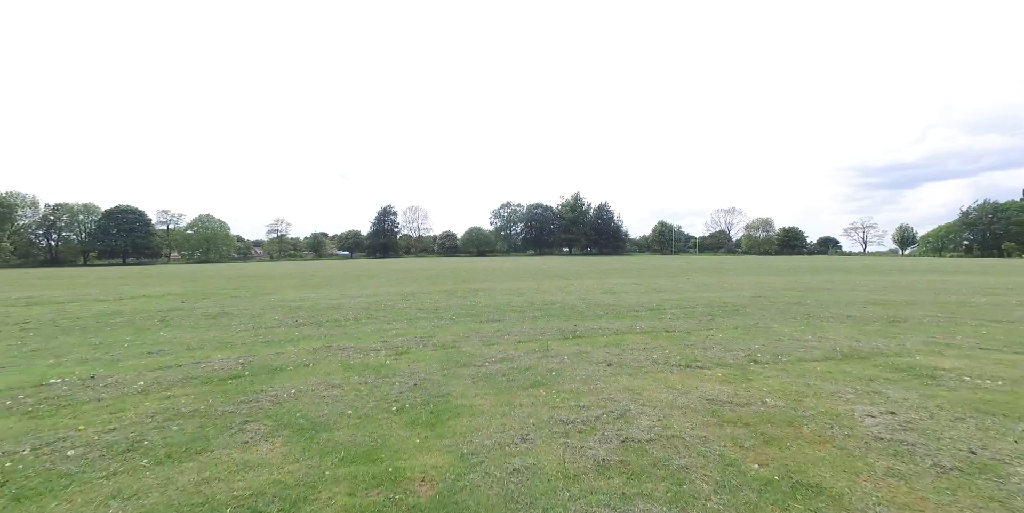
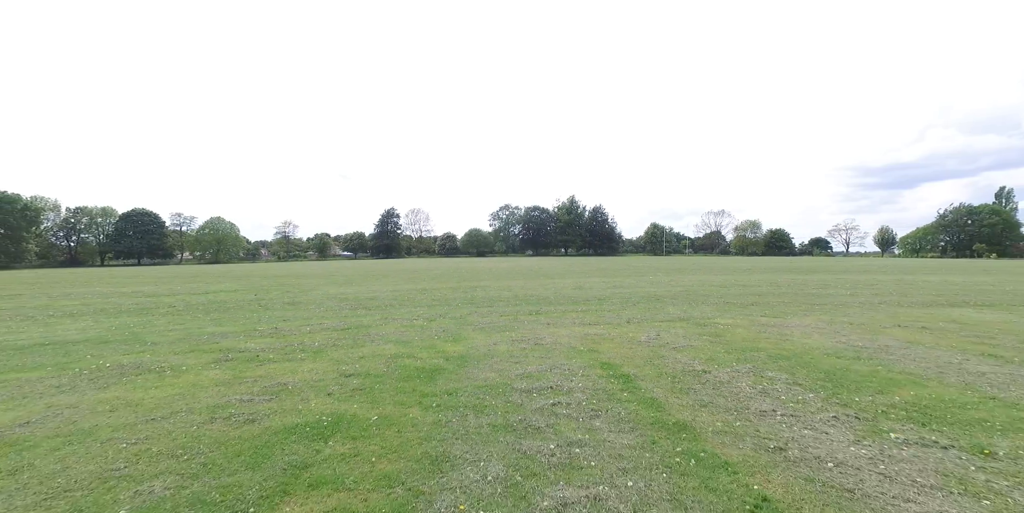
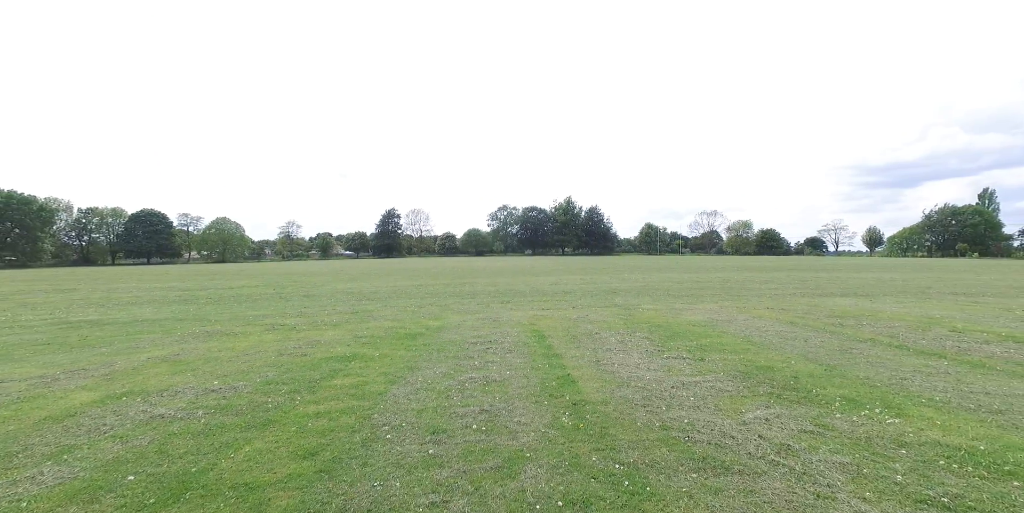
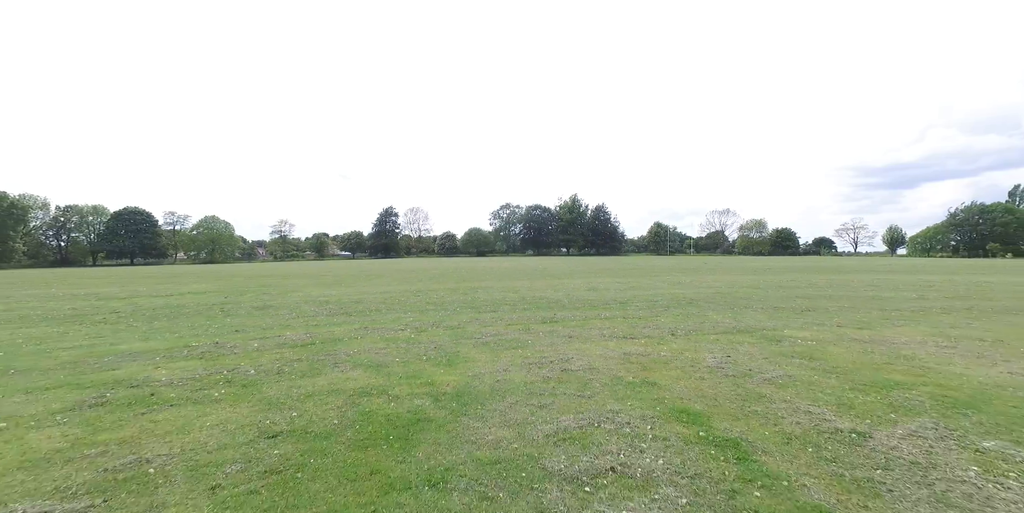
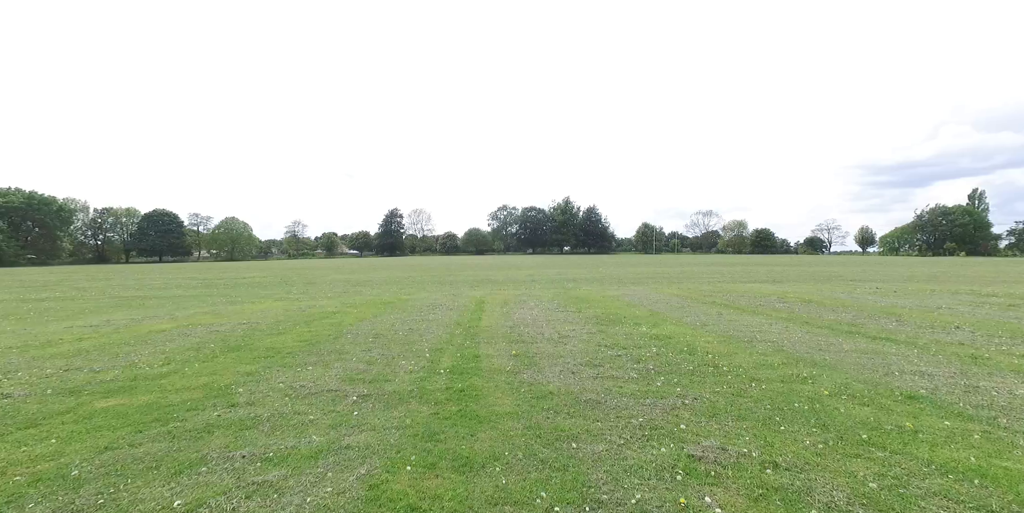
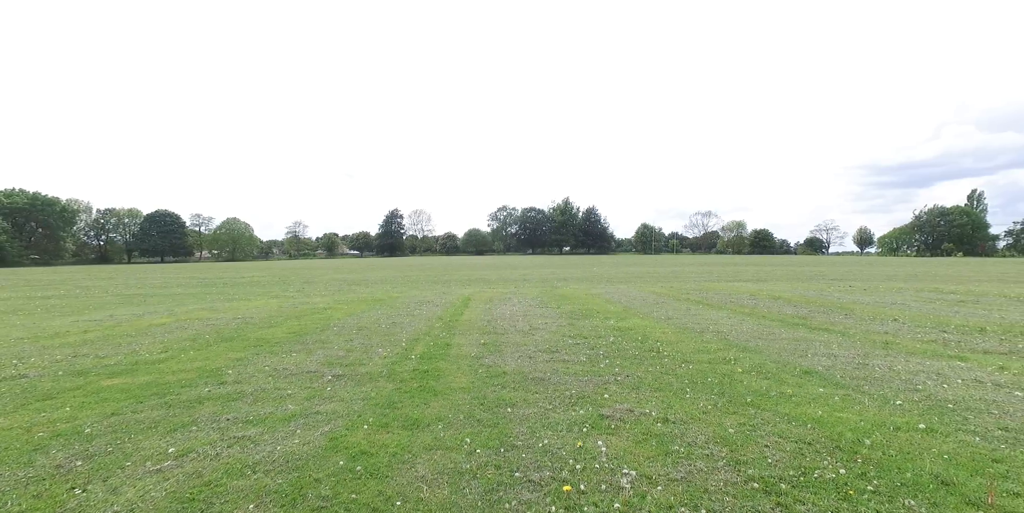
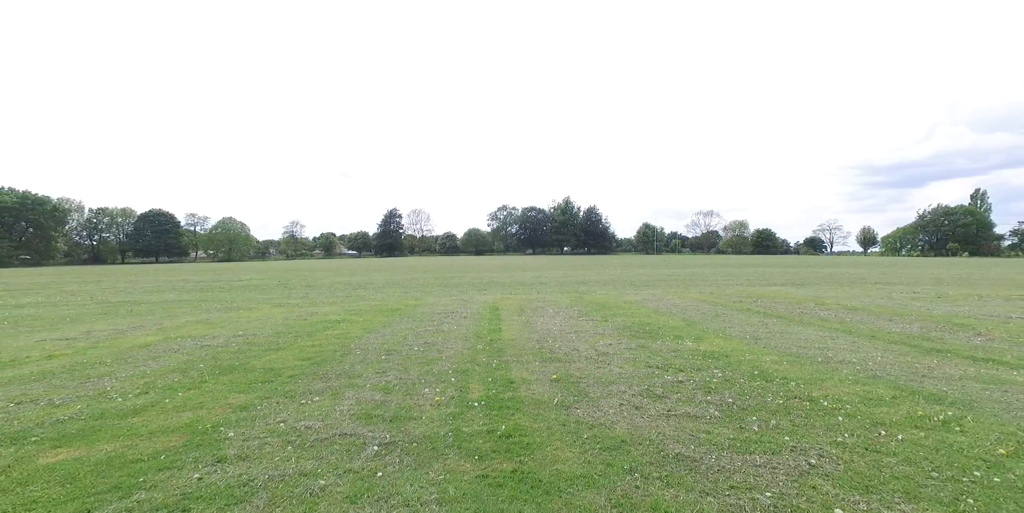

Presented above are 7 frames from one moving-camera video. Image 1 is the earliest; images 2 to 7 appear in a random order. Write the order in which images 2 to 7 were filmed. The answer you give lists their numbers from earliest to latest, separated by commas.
4, 2, 3, 7, 5, 6
